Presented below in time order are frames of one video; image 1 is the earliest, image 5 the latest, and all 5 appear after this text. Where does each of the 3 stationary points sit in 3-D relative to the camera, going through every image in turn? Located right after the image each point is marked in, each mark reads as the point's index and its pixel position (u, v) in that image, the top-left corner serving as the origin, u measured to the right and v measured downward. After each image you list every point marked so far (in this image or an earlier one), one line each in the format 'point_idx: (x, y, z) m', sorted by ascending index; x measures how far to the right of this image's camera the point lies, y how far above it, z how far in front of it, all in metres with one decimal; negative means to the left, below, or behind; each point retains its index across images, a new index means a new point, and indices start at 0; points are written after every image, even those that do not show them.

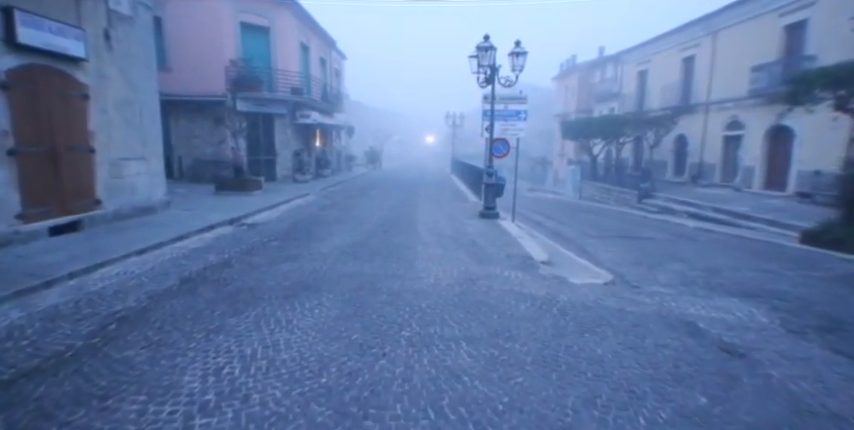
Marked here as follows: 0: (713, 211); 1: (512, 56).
0: (+9.3, +0.1, +15.5) m
1: (+1.9, +3.6, +10.8) m
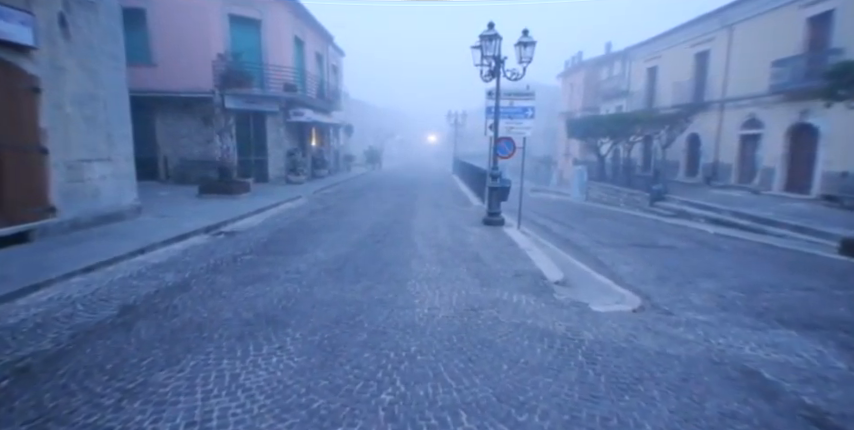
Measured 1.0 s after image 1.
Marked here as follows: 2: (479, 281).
0: (+9.3, 0.0, +14.4) m
1: (+1.9, +3.5, +9.7) m
2: (+0.6, -0.8, +5.8) m
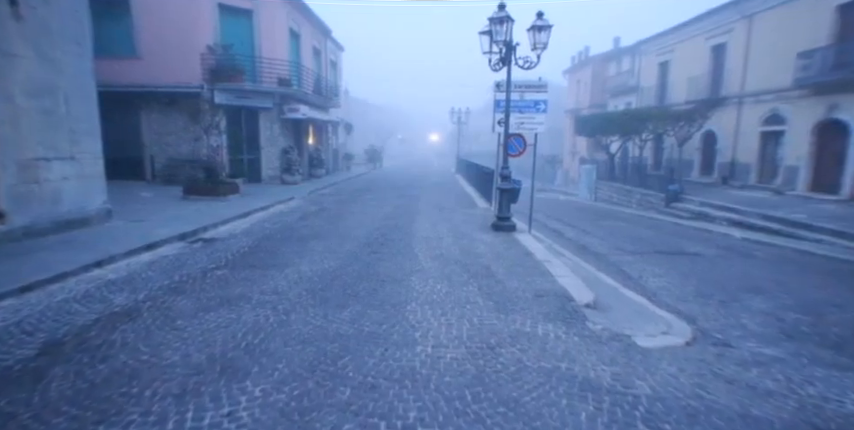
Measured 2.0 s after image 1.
0: (+9.4, -0.1, +13.3) m
1: (+1.9, +3.4, +8.7) m
2: (+0.7, -0.9, +4.7) m
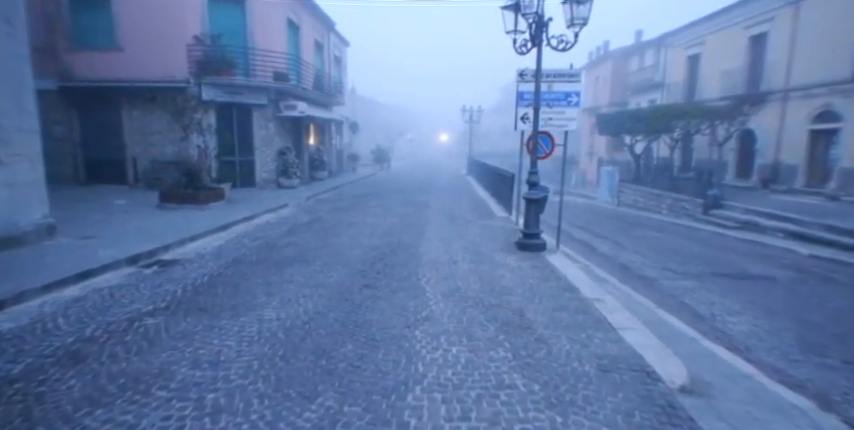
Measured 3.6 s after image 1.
0: (+9.6, -0.4, +11.5) m
1: (+2.1, +3.1, +7.0) m
2: (+0.7, -1.1, +3.1) m
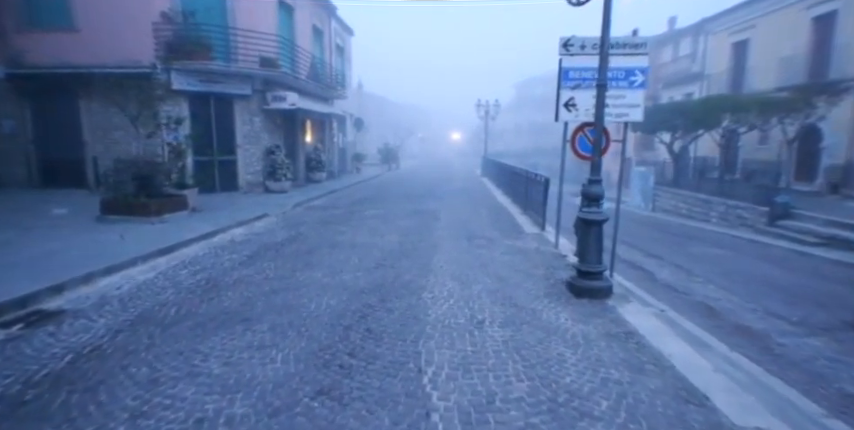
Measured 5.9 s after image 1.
0: (+9.8, -0.7, +8.9) m
1: (+2.2, +2.8, +4.6) m
2: (+0.7, -1.5, +0.7) m
